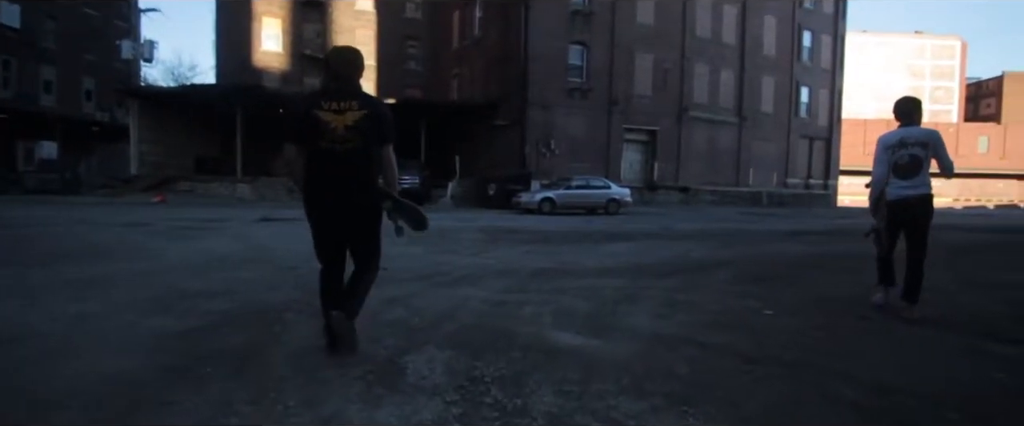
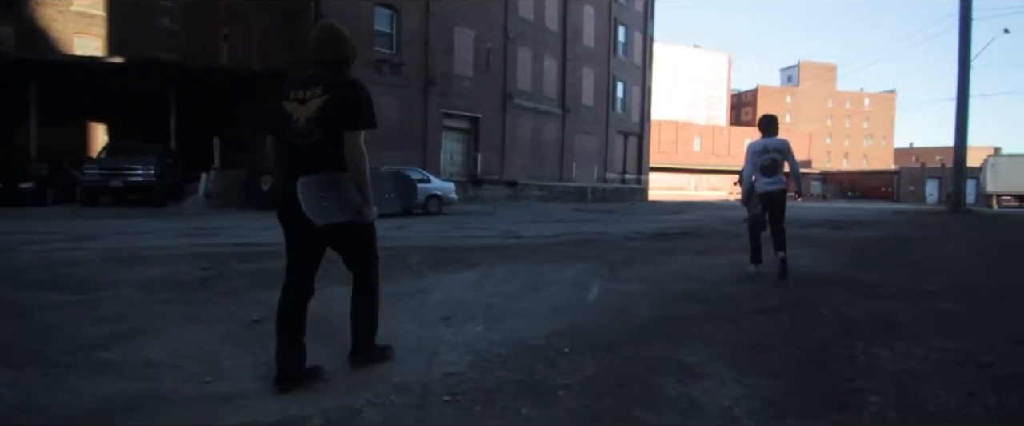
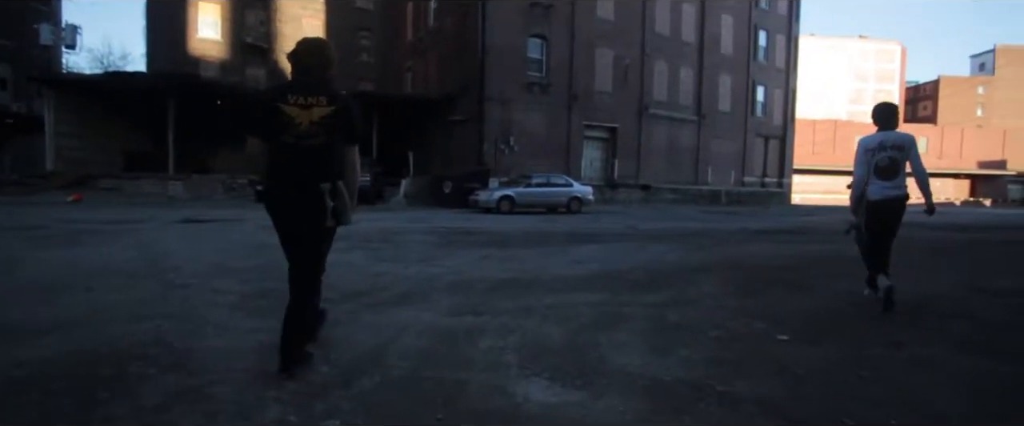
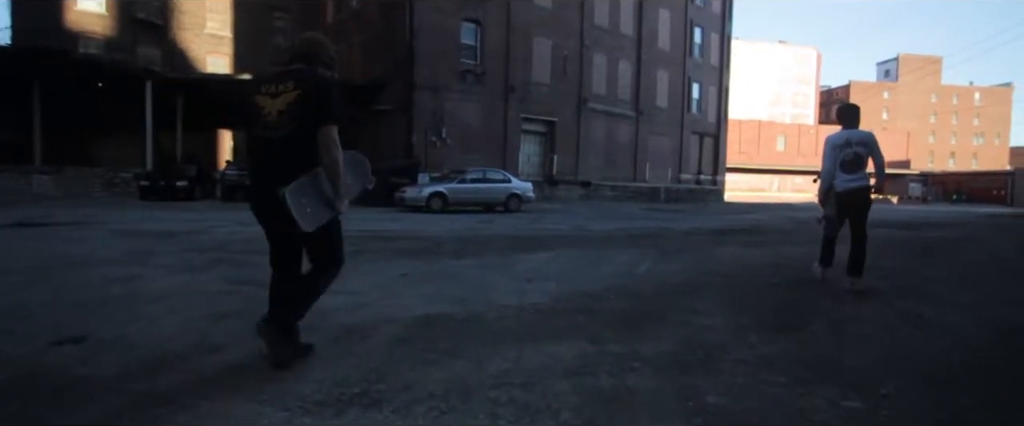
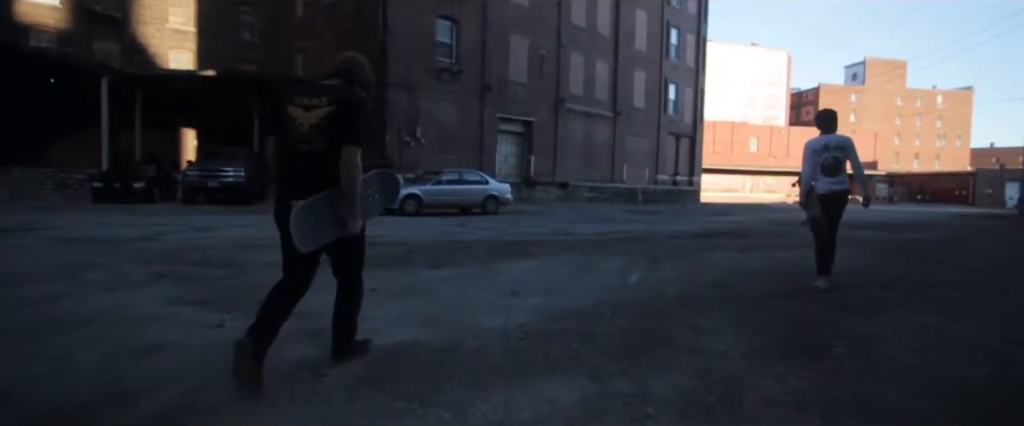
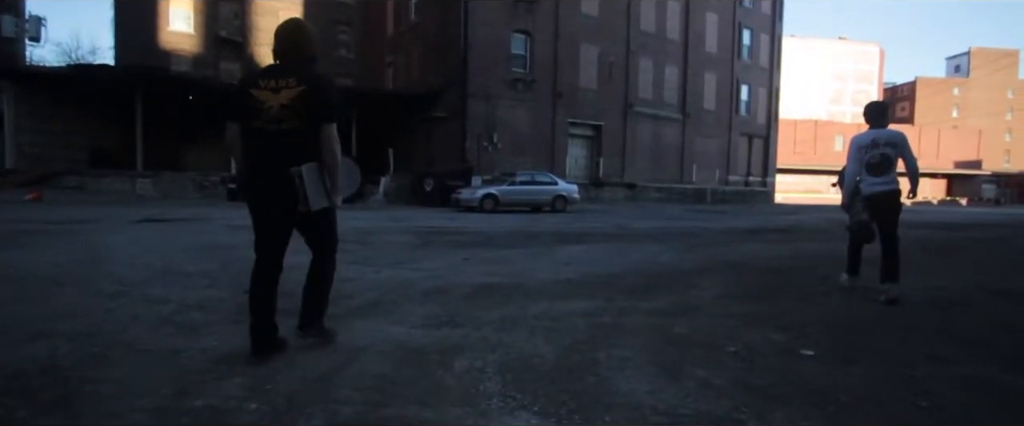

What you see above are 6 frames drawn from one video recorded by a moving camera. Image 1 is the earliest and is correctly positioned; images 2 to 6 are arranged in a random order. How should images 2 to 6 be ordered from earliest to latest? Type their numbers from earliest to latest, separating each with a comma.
3, 6, 4, 5, 2
